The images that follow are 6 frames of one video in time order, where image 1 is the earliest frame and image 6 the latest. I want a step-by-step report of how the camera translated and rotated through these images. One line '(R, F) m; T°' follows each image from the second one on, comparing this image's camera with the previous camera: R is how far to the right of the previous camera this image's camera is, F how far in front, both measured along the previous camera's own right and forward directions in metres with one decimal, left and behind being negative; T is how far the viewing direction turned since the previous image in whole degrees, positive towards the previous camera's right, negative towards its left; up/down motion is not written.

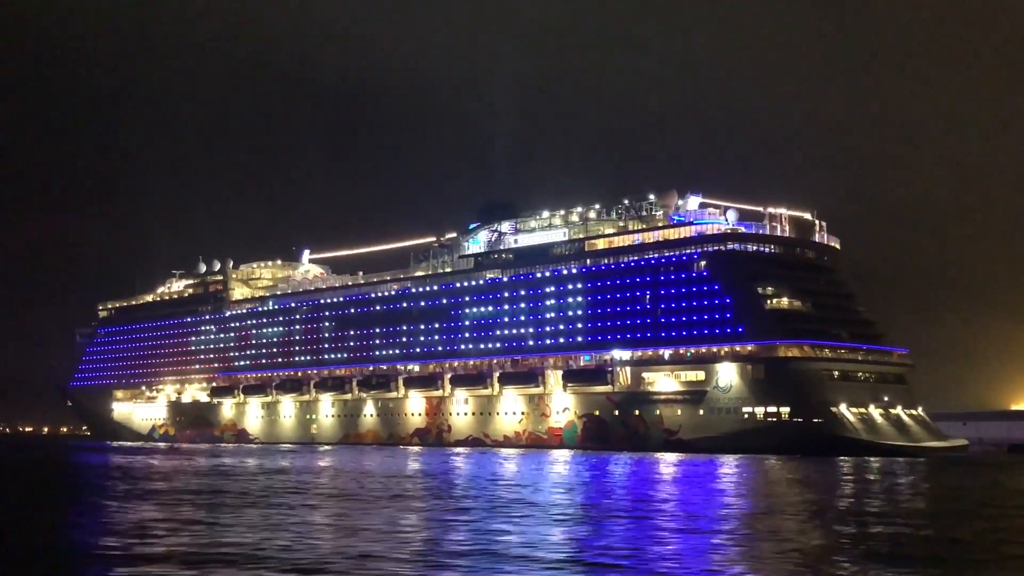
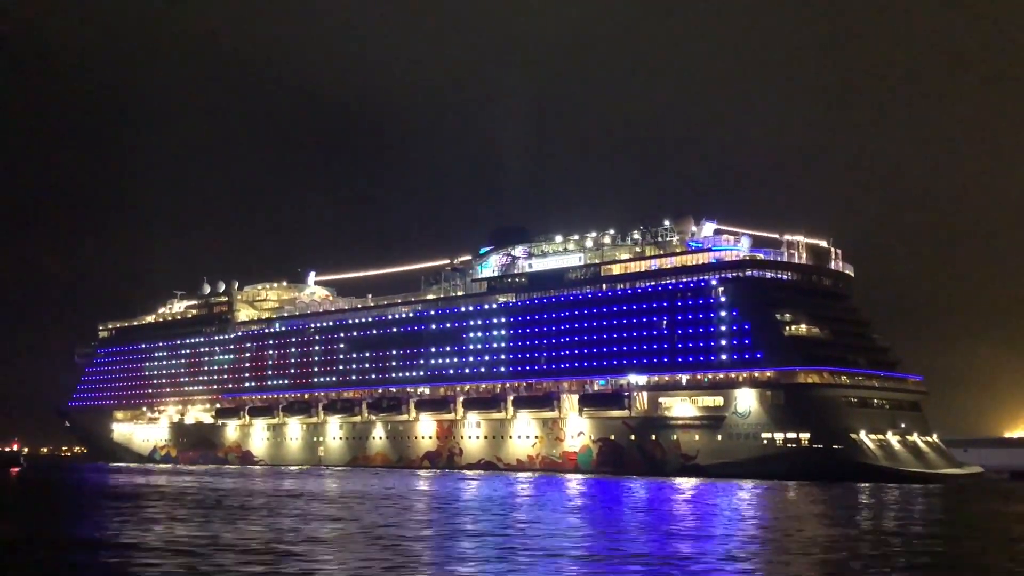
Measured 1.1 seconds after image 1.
(-1.9, -0.3) m; +1°
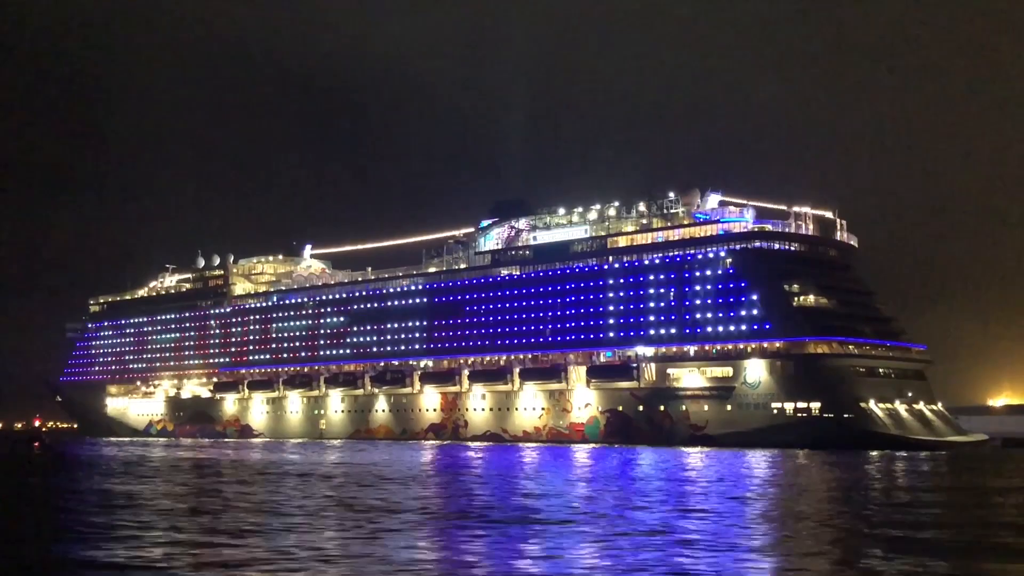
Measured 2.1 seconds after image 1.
(-1.8, -0.2) m; +1°
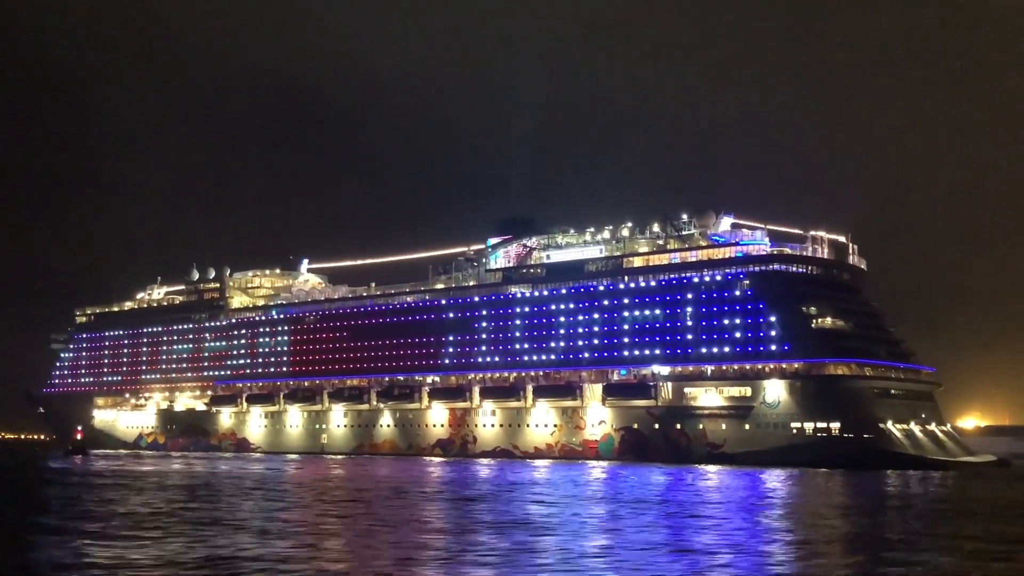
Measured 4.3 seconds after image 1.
(-3.6, -0.7) m; +2°
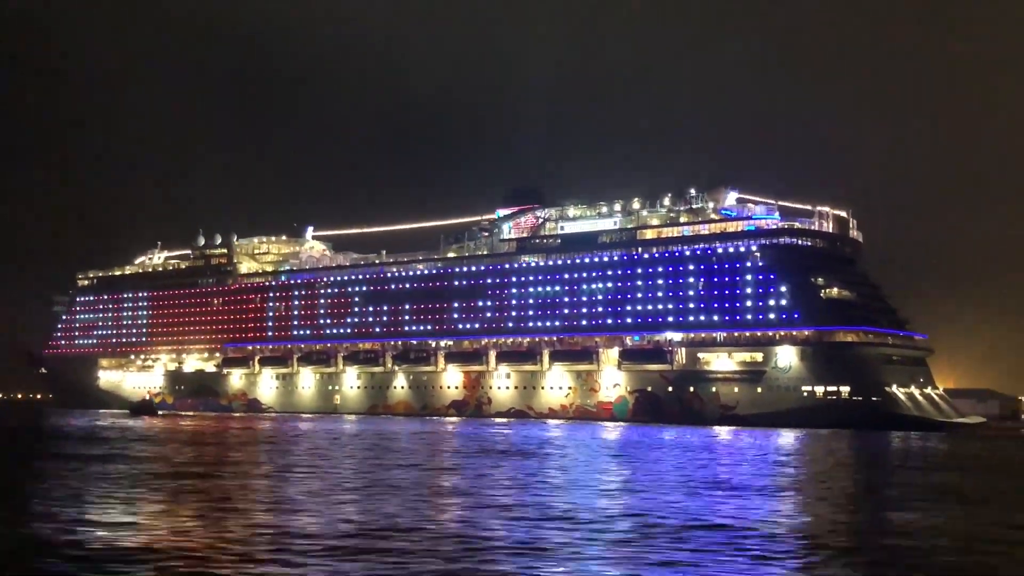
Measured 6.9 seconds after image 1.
(-3.9, -3.3) m; +2°
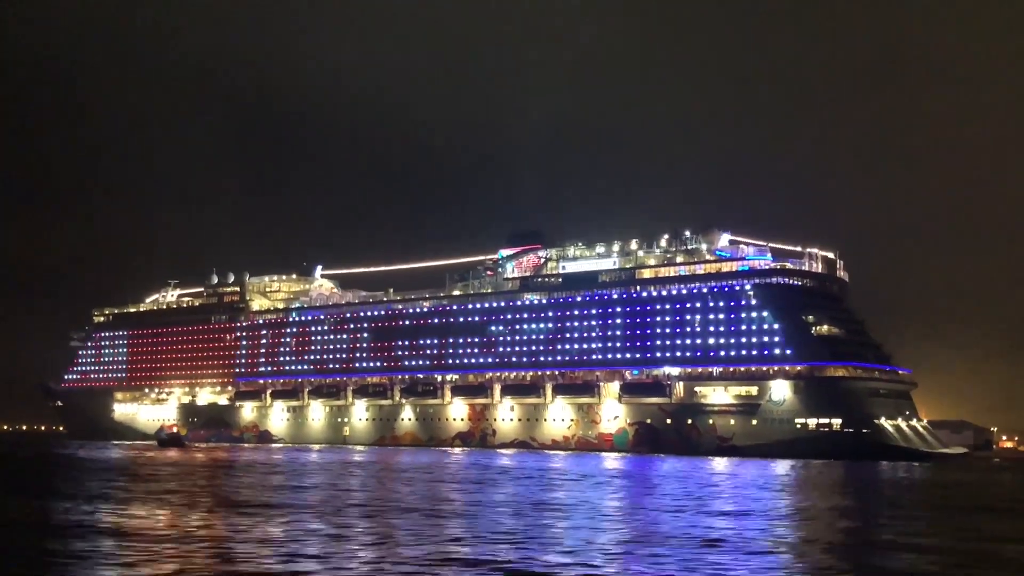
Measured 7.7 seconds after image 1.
(-0.6, -3.7) m; 0°
